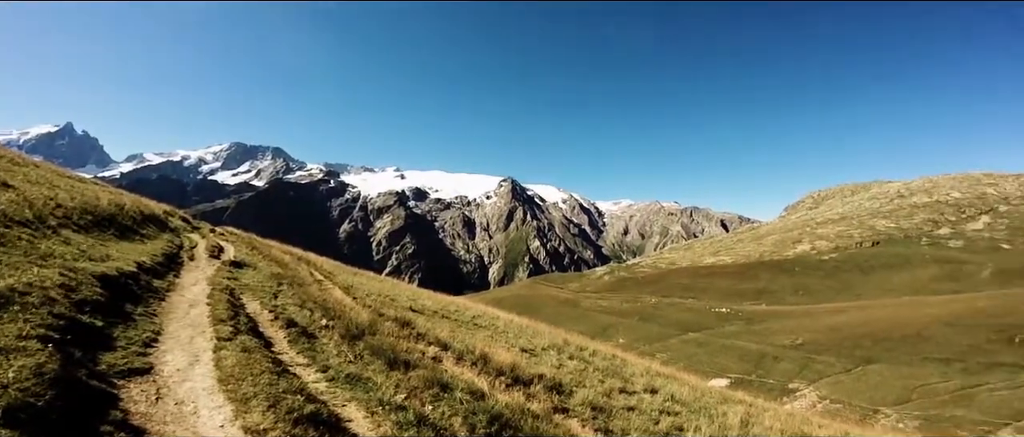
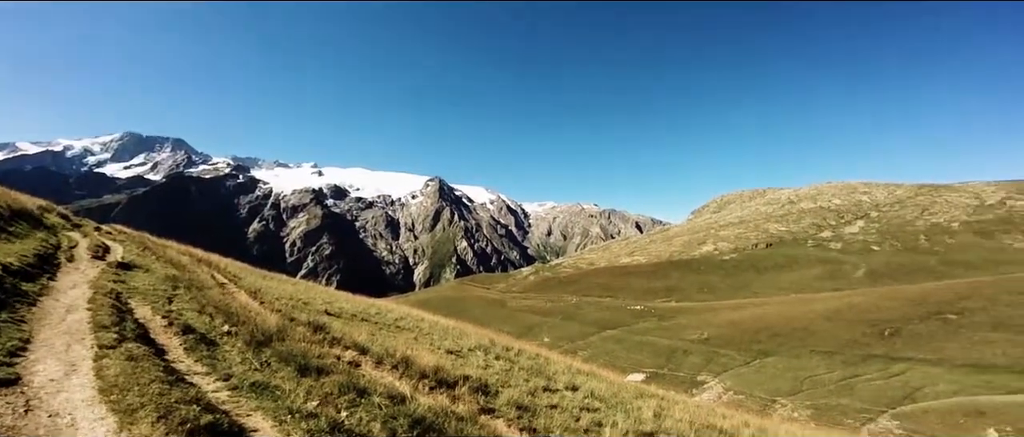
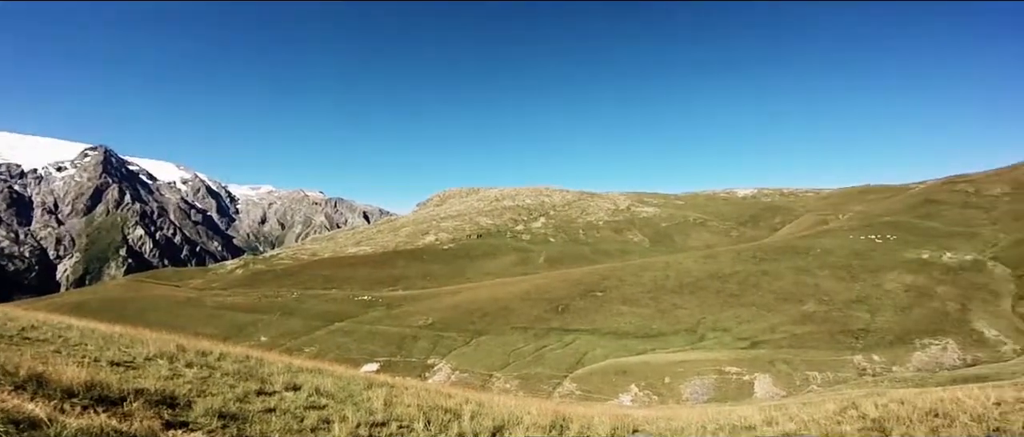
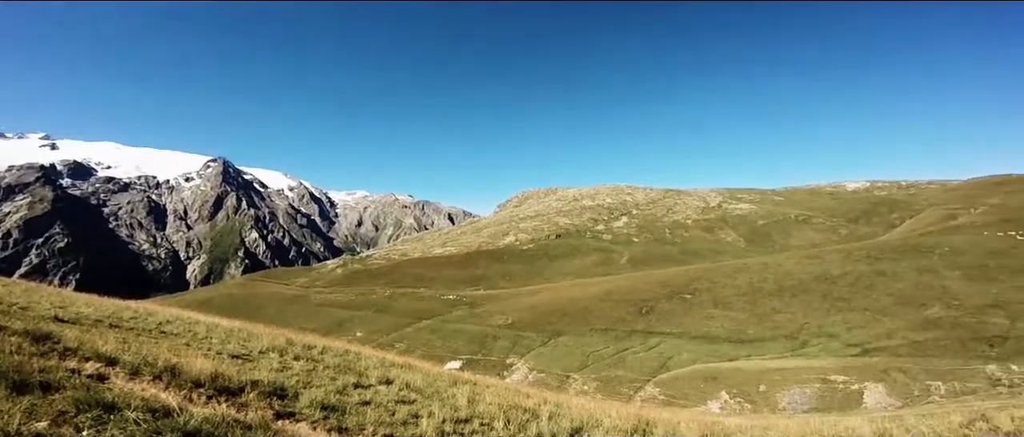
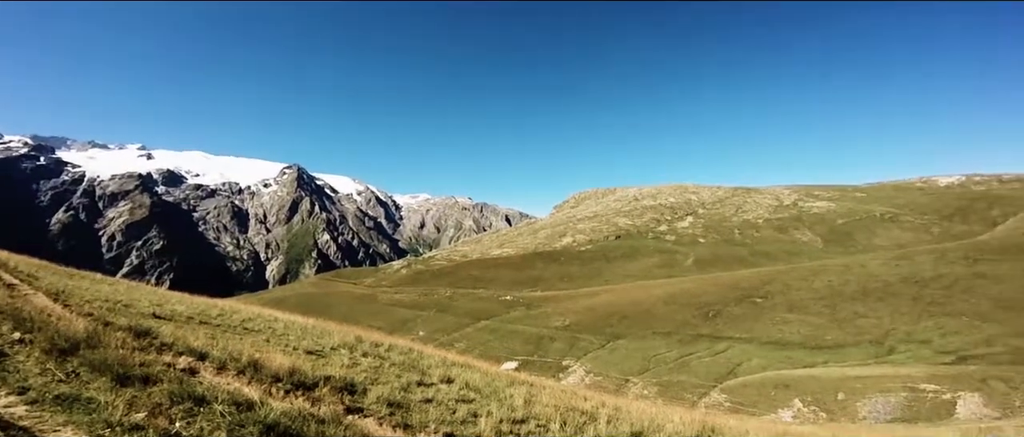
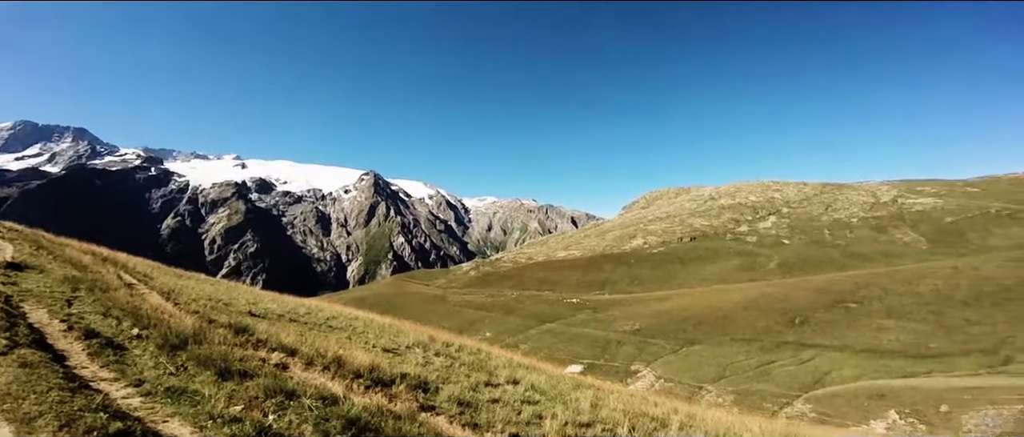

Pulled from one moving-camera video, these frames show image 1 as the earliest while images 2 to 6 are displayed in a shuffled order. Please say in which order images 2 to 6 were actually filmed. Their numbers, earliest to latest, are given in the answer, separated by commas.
2, 6, 5, 4, 3
